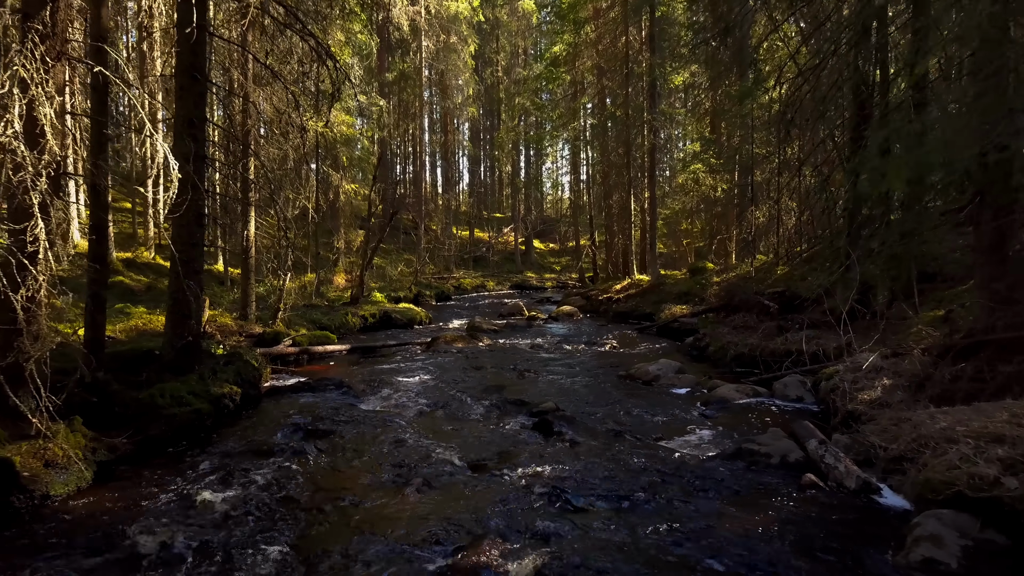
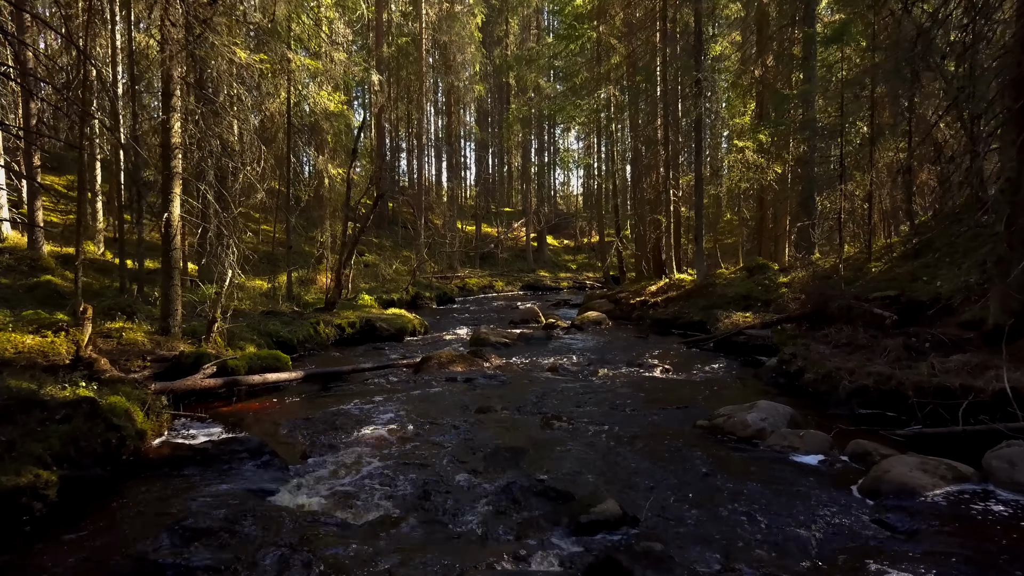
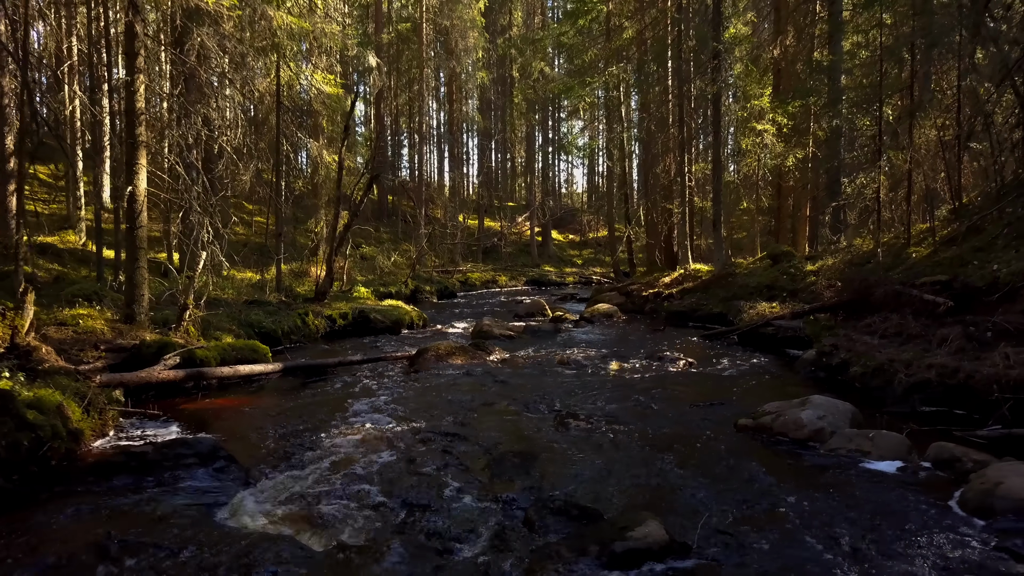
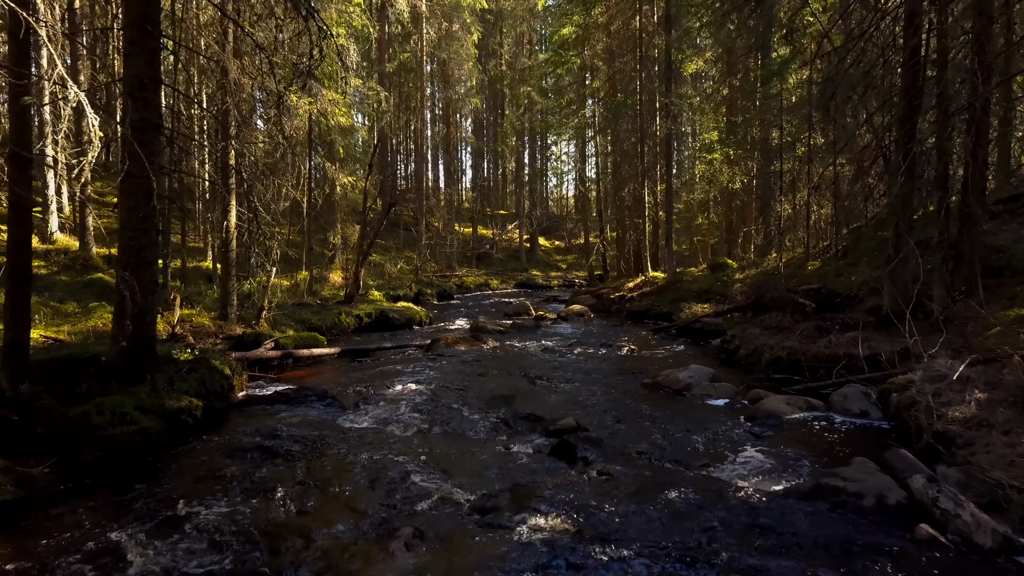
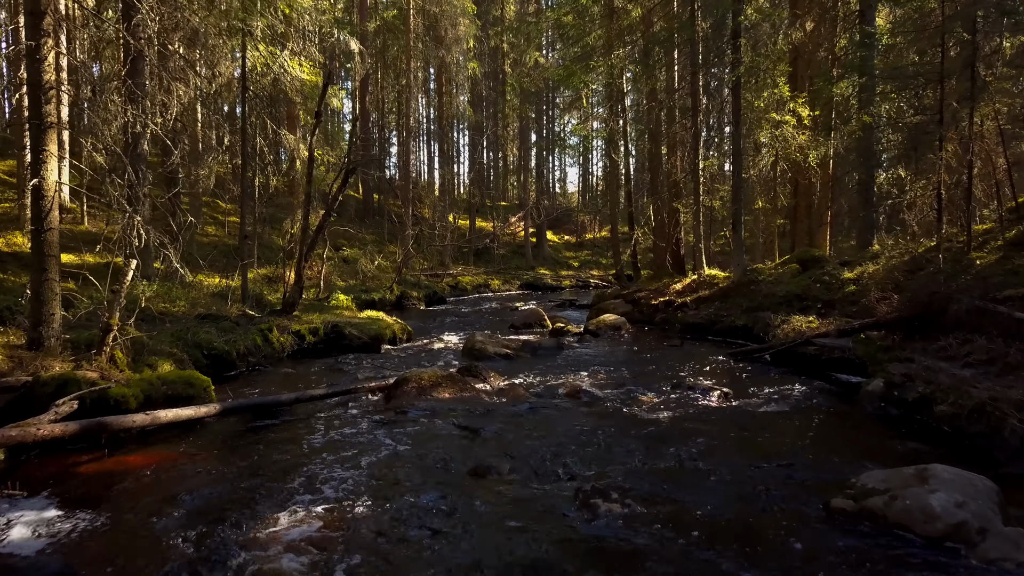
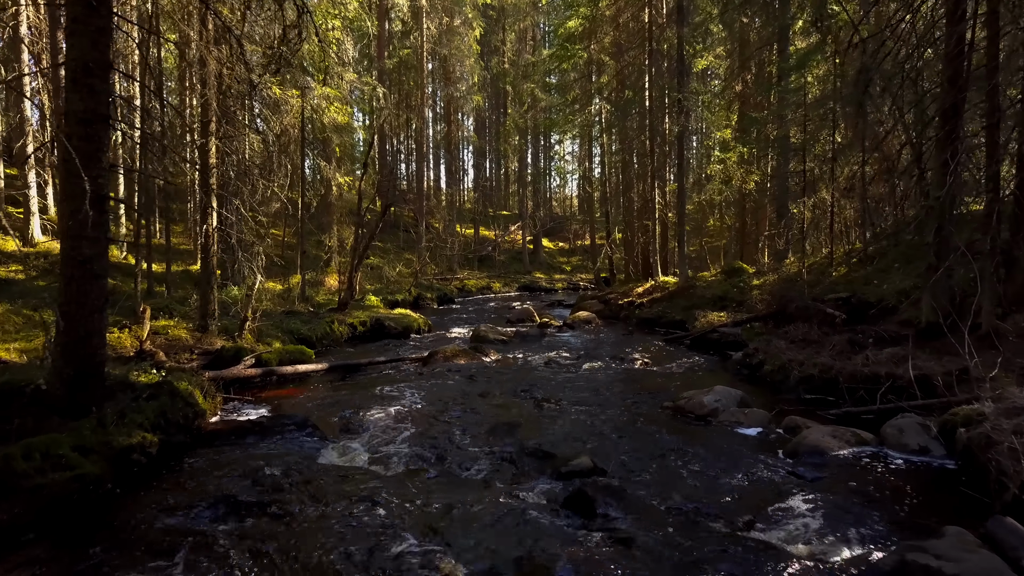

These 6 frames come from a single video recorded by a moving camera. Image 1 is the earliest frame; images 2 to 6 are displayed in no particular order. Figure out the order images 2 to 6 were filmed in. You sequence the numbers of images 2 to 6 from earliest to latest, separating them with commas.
4, 6, 2, 3, 5
